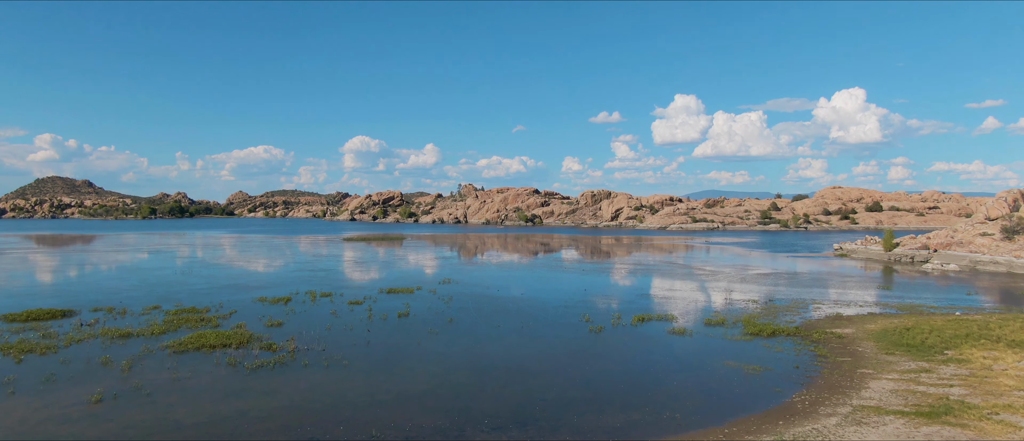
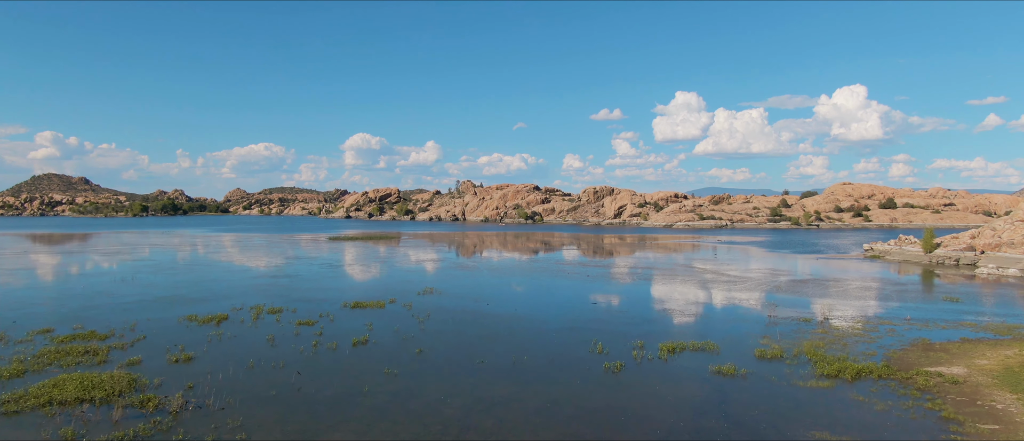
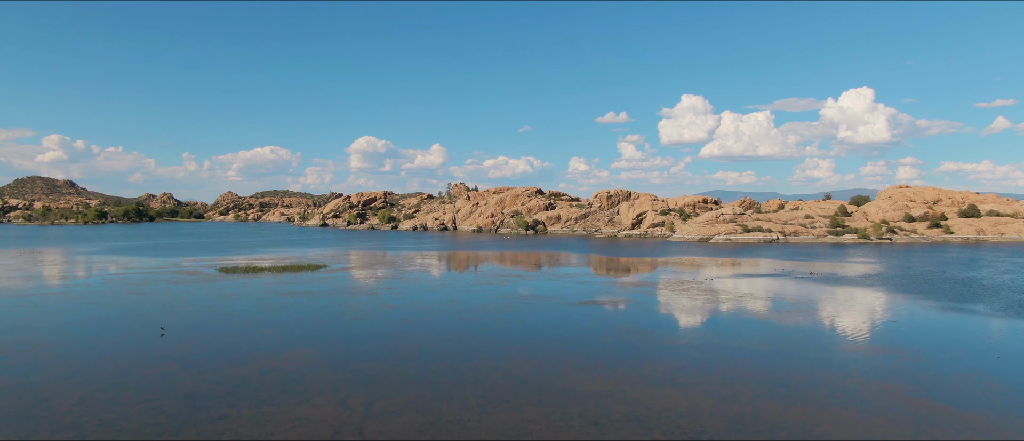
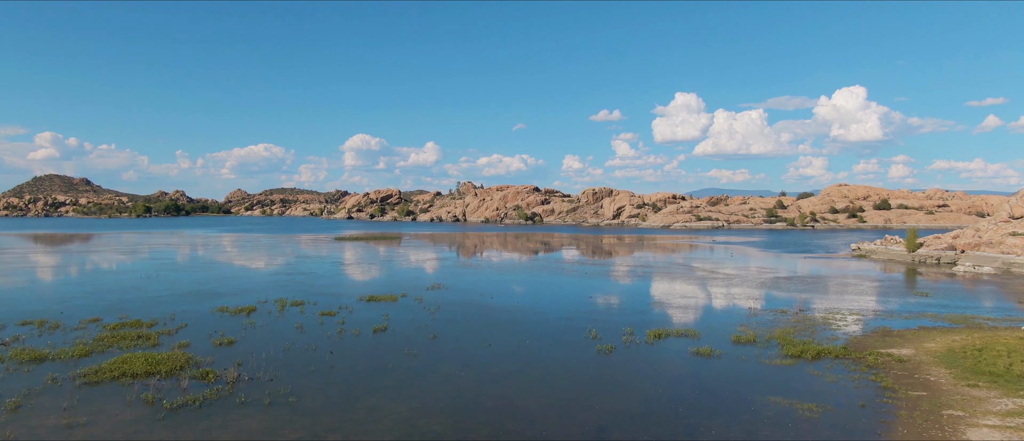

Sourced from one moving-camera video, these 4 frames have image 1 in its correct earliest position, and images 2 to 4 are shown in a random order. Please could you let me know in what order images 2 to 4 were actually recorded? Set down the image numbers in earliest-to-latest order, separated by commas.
4, 2, 3
